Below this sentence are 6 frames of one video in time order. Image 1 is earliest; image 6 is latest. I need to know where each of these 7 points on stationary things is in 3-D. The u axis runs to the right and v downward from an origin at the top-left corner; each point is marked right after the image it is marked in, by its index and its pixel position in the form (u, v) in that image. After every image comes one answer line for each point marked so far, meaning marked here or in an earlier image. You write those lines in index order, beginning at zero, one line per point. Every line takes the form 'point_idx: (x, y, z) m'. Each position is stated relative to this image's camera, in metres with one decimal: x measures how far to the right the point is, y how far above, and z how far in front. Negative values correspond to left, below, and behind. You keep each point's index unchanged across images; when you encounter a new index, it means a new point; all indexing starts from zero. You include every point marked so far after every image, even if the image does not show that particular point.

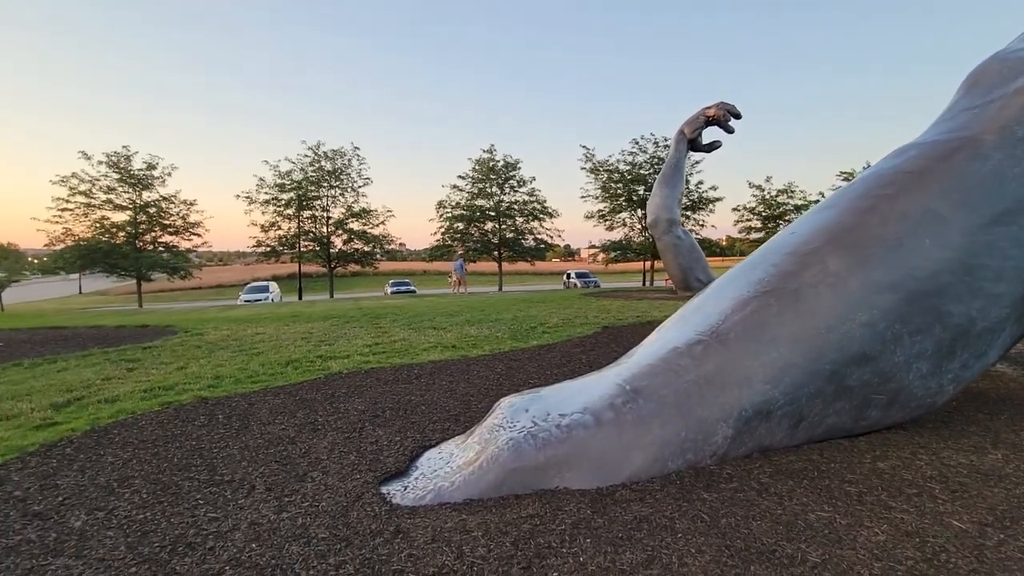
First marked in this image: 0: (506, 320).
0: (-0.2, -0.9, +13.2) m
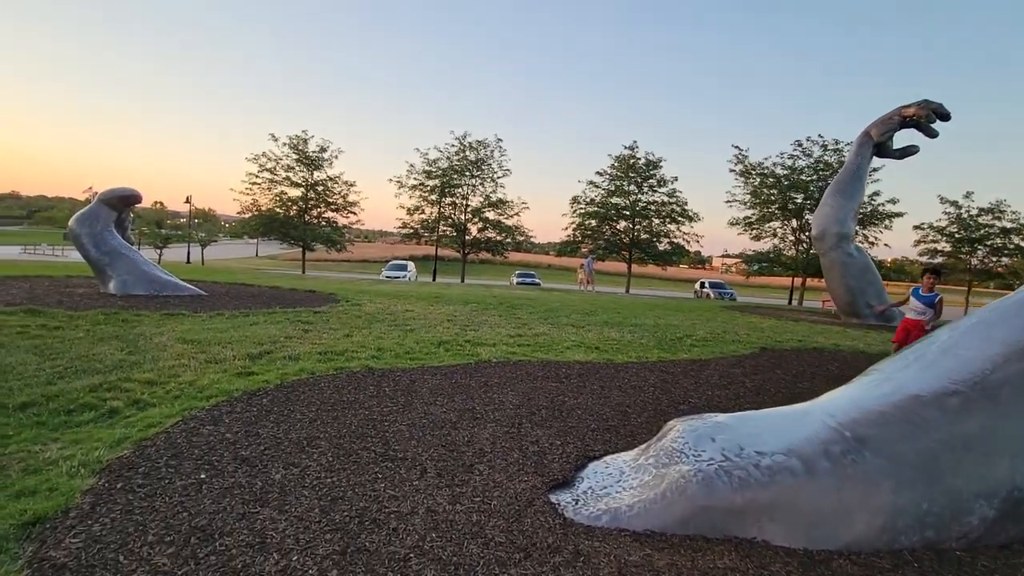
0: (+3.4, -1.0, +12.5) m
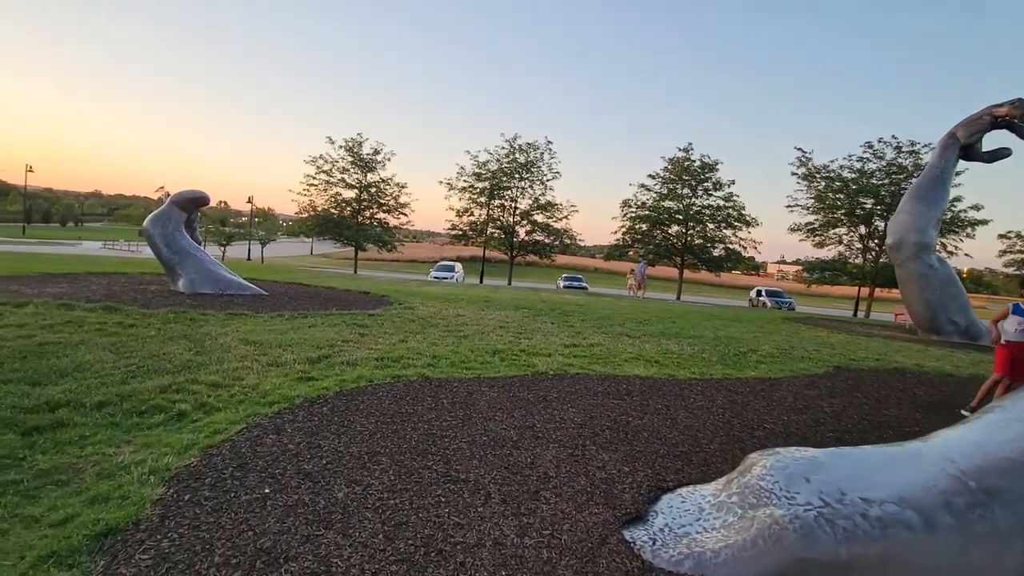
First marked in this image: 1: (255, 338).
0: (+4.6, -1.2, +11.9) m
1: (-4.0, -0.8, +7.8) m
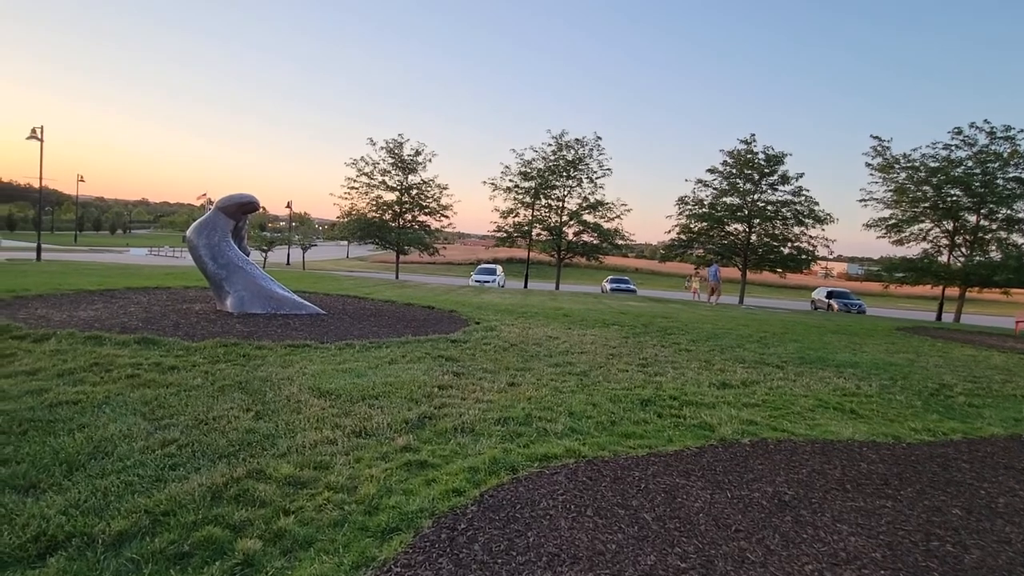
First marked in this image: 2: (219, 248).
0: (+6.7, -1.5, +9.5) m
1: (-2.2, -1.2, +6.0) m
2: (-6.2, +0.8, +10.5) m
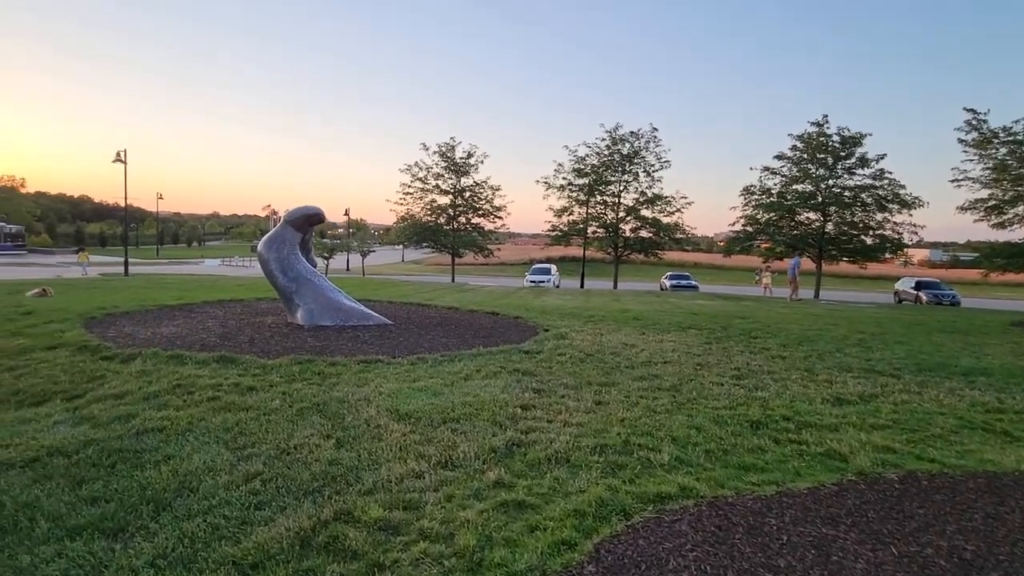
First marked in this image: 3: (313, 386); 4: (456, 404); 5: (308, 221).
0: (+8.0, -1.4, +8.3) m
1: (-1.2, -1.3, +5.6) m
2: (-4.7, +0.6, +10.6) m
3: (-2.5, -1.2, +6.2) m
4: (-0.7, -1.3, +5.8) m
5: (-4.5, +1.5, +11.1) m
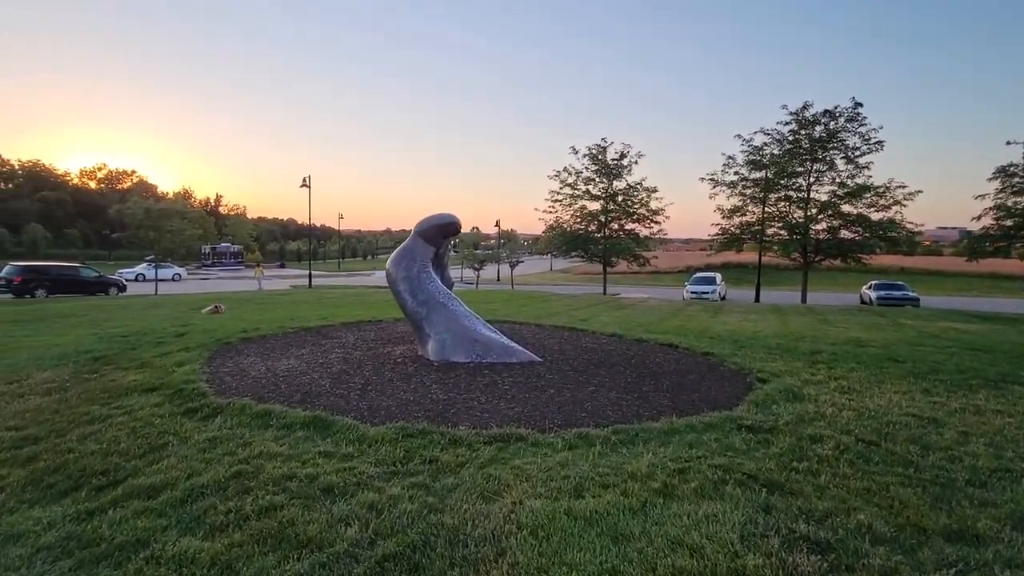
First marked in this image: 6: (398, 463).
0: (+9.9, -1.8, +2.8) m
1: (+0.3, -1.7, +2.9) m
2: (-1.6, +0.1, +8.8) m
3: (-0.7, -1.6, +3.9) m
4: (+0.8, -1.7, +3.0) m
5: (-1.3, +1.0, +9.2) m
6: (-1.0, -1.5, +4.4) m
